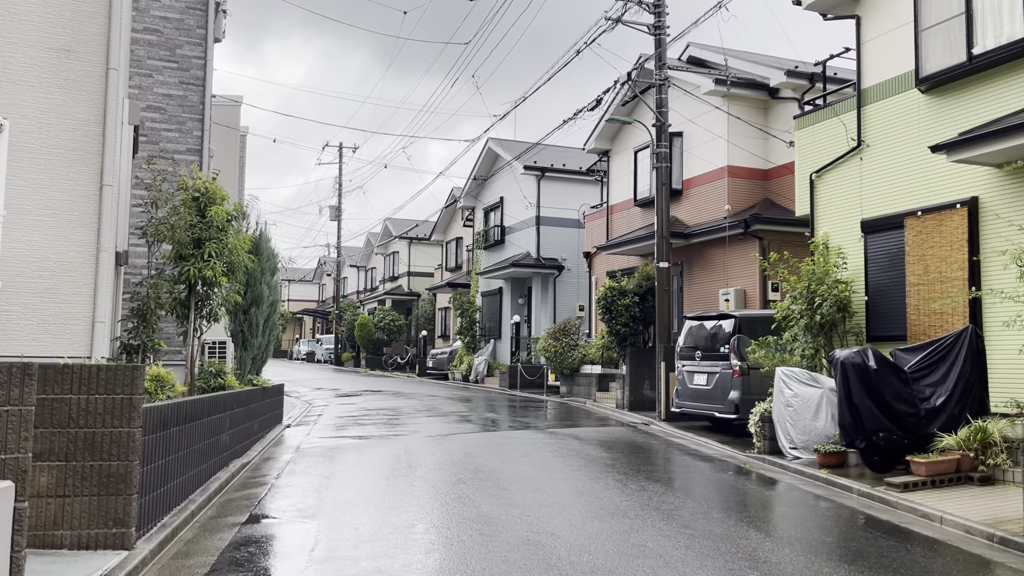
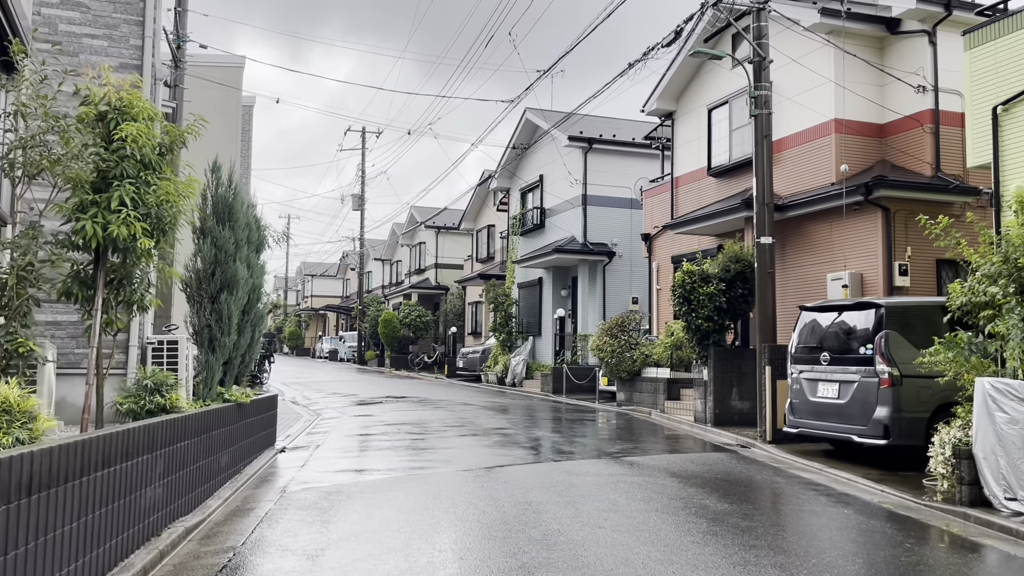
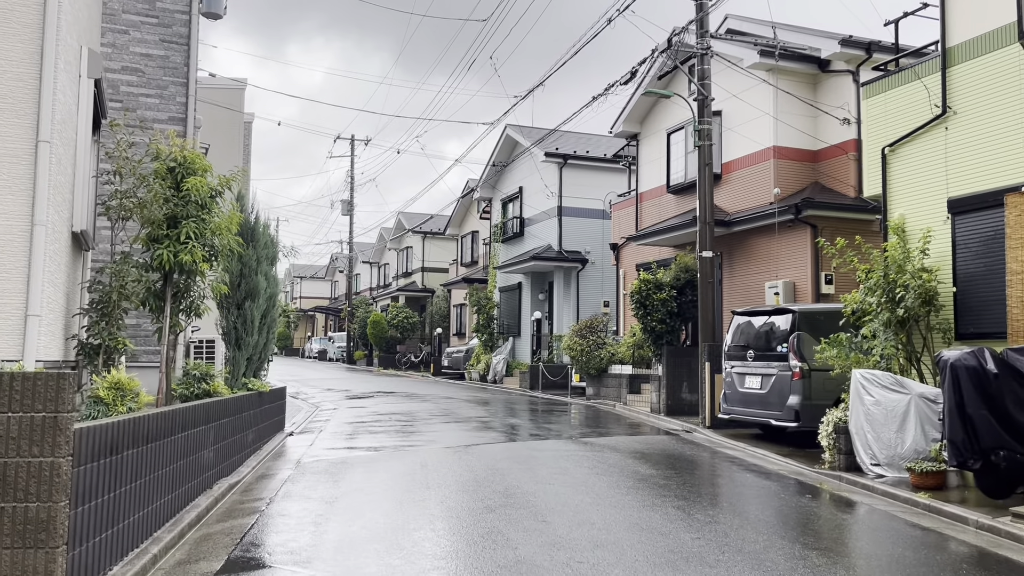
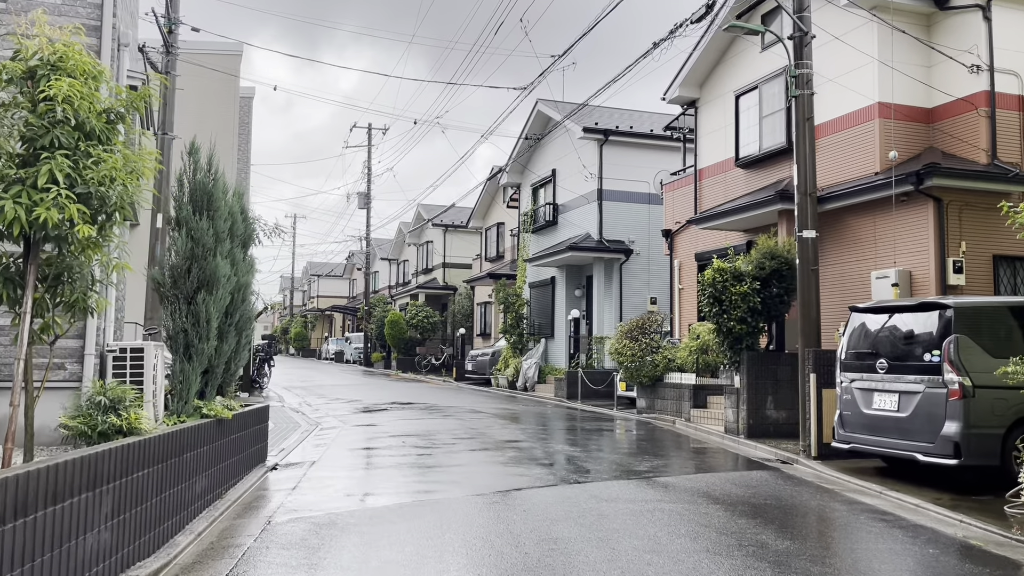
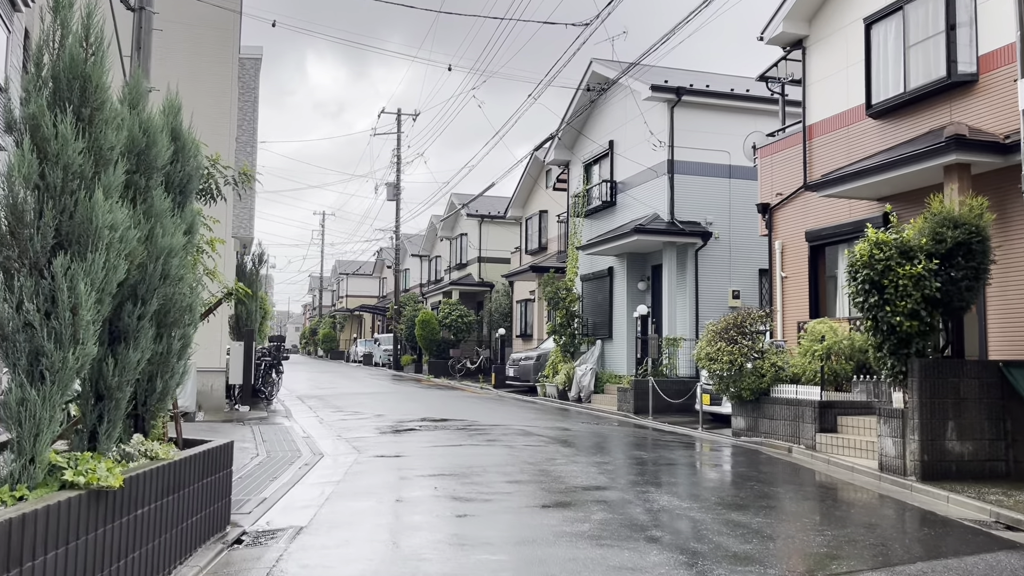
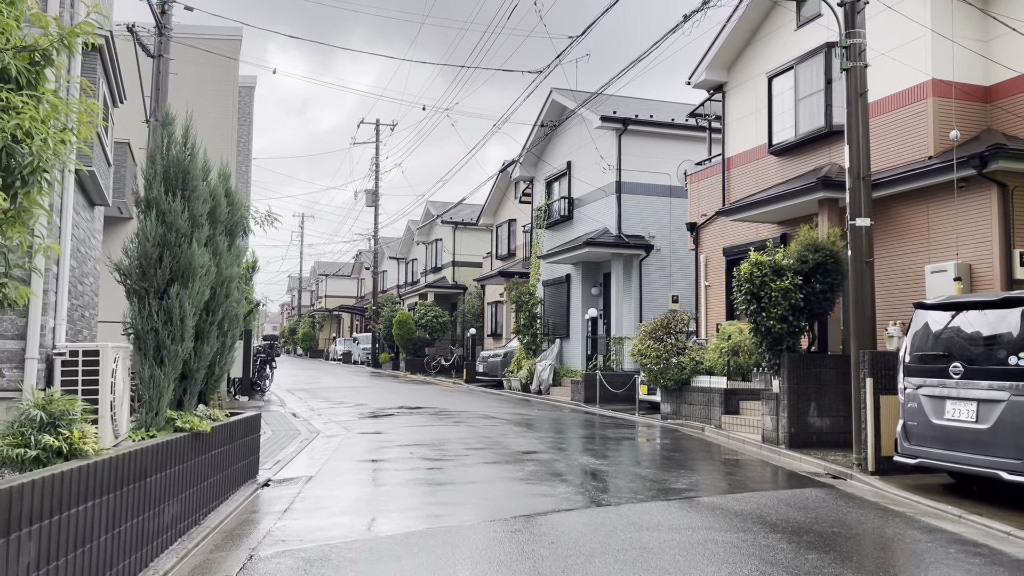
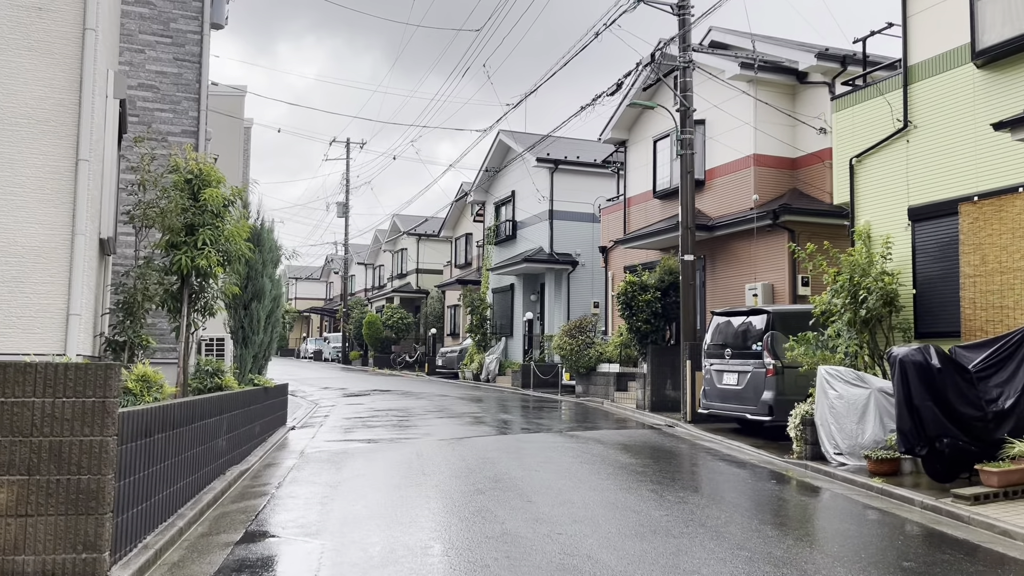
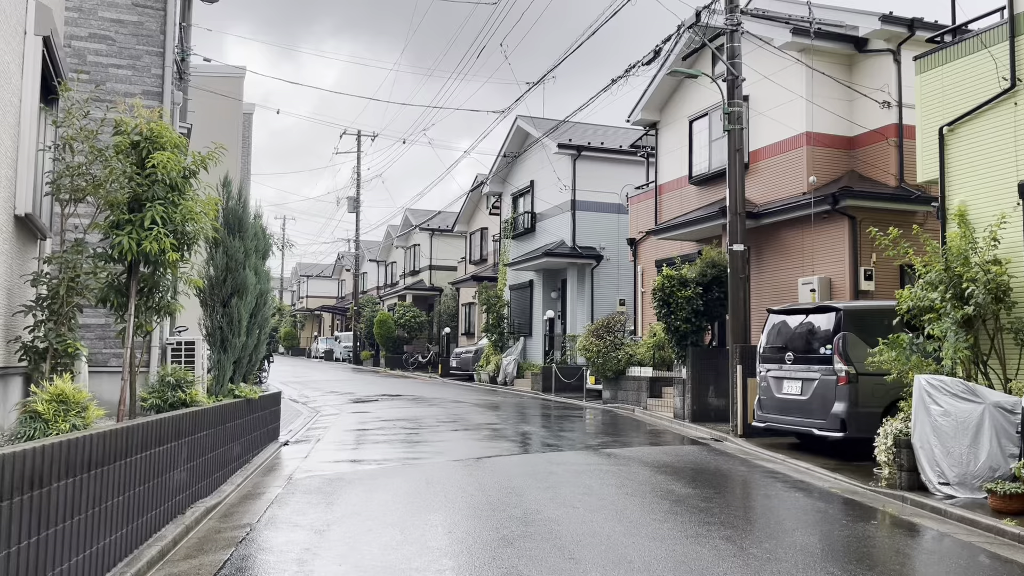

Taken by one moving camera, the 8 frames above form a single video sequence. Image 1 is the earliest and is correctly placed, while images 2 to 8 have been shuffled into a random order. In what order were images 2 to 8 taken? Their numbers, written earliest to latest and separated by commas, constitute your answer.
7, 3, 8, 2, 4, 6, 5
